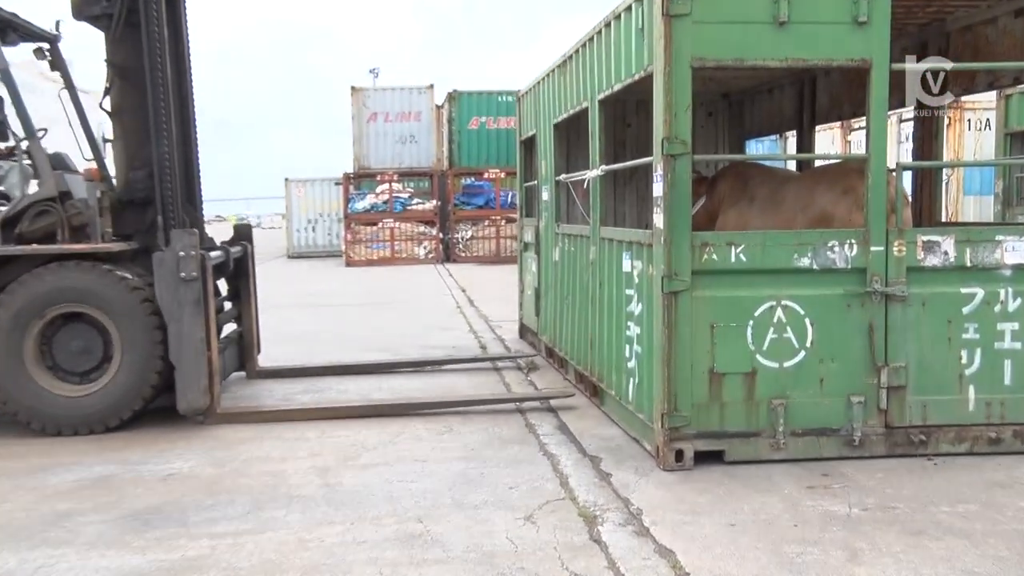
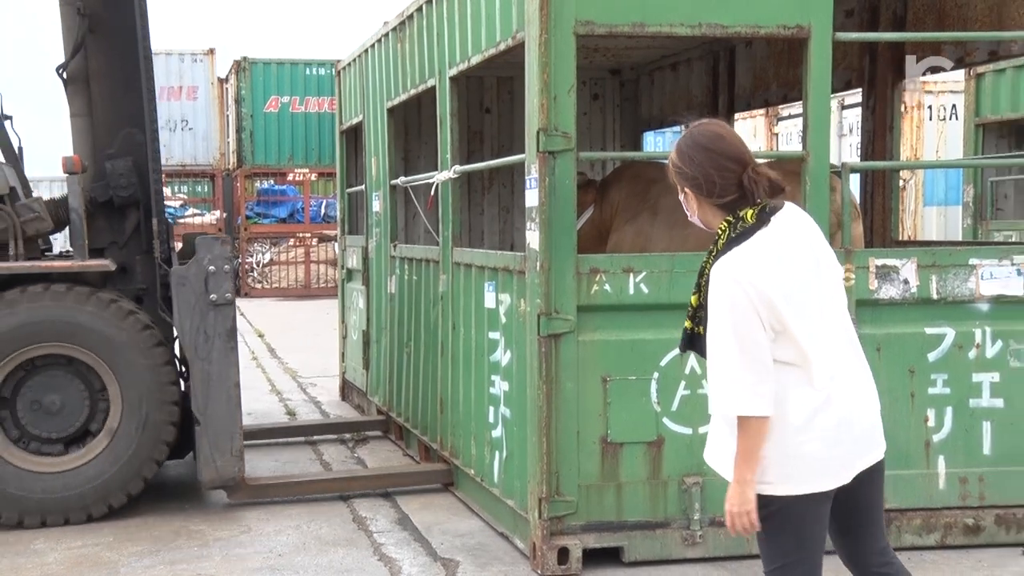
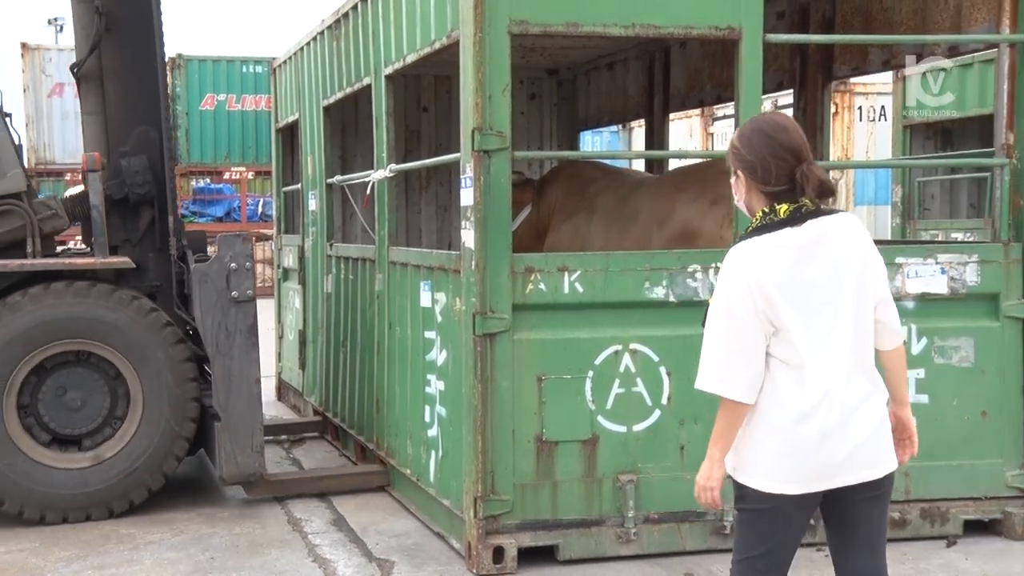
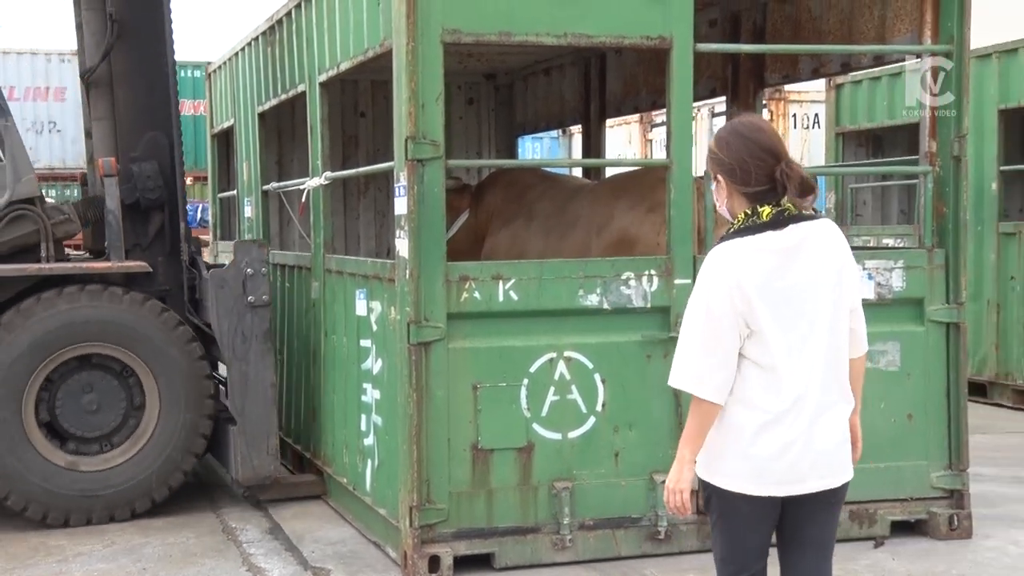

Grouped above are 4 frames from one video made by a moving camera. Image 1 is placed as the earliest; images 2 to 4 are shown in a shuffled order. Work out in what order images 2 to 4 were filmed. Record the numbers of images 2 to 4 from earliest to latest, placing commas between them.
2, 3, 4
